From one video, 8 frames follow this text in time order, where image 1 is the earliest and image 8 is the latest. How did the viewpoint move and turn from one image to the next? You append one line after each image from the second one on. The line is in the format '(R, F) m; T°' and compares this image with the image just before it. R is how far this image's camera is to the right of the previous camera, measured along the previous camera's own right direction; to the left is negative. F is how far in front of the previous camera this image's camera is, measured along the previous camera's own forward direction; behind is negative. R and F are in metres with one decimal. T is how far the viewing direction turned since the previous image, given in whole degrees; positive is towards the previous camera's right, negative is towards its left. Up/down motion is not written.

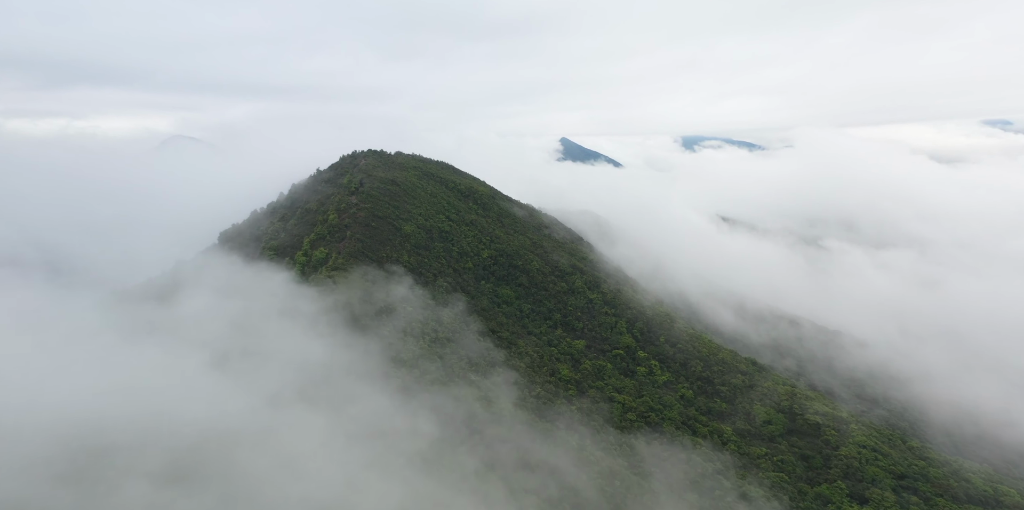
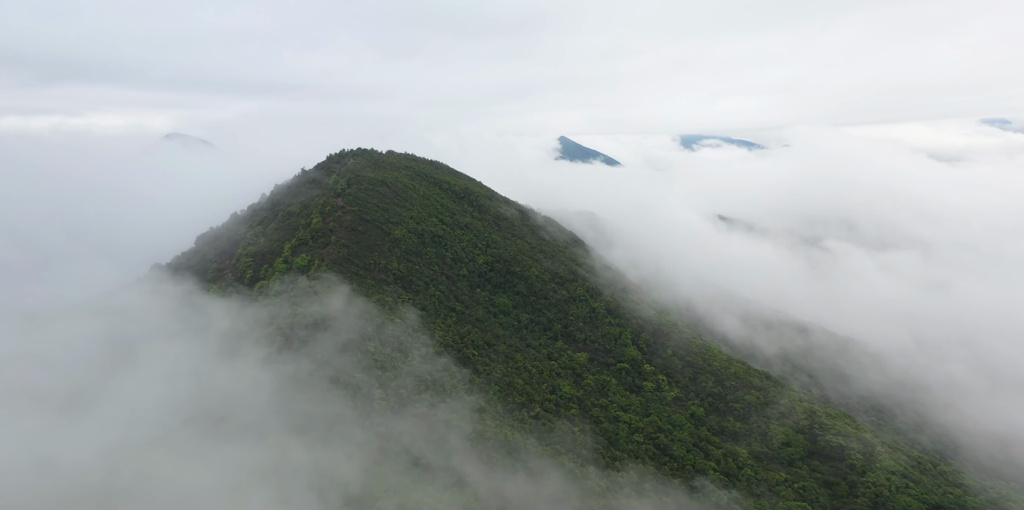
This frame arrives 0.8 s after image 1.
(+0.1, +4.8) m; 0°
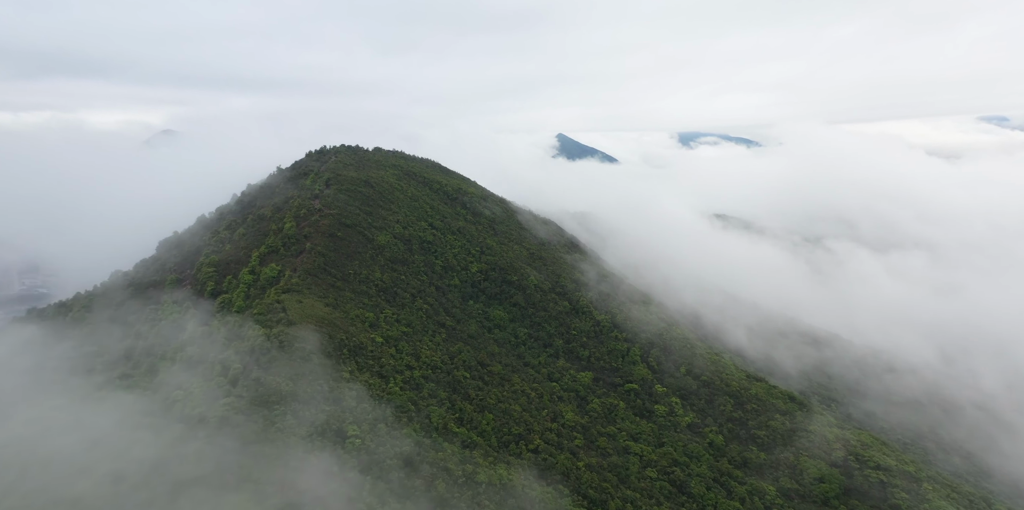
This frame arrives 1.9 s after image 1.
(+0.2, +6.8) m; 0°
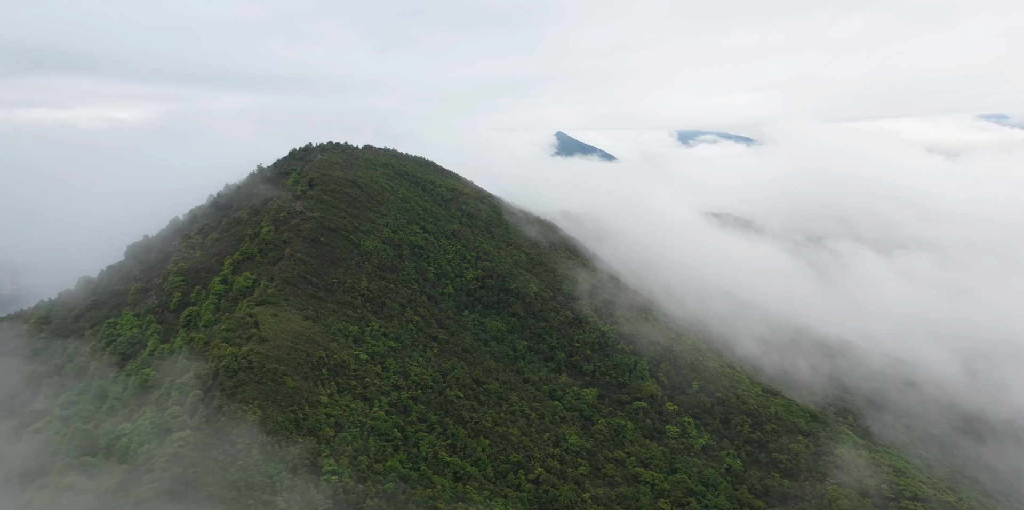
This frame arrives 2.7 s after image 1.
(+0.1, +4.8) m; 0°
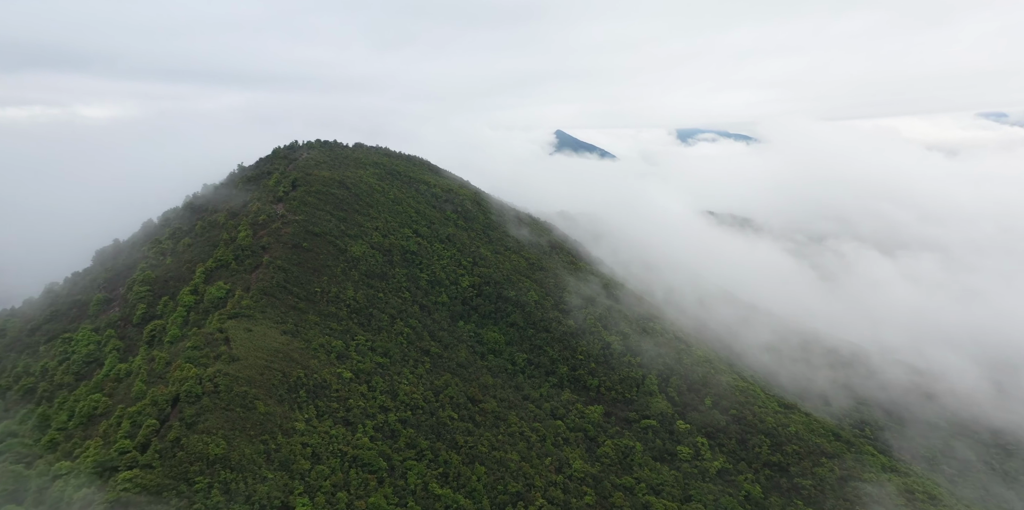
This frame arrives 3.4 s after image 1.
(0.0, +4.2) m; 0°
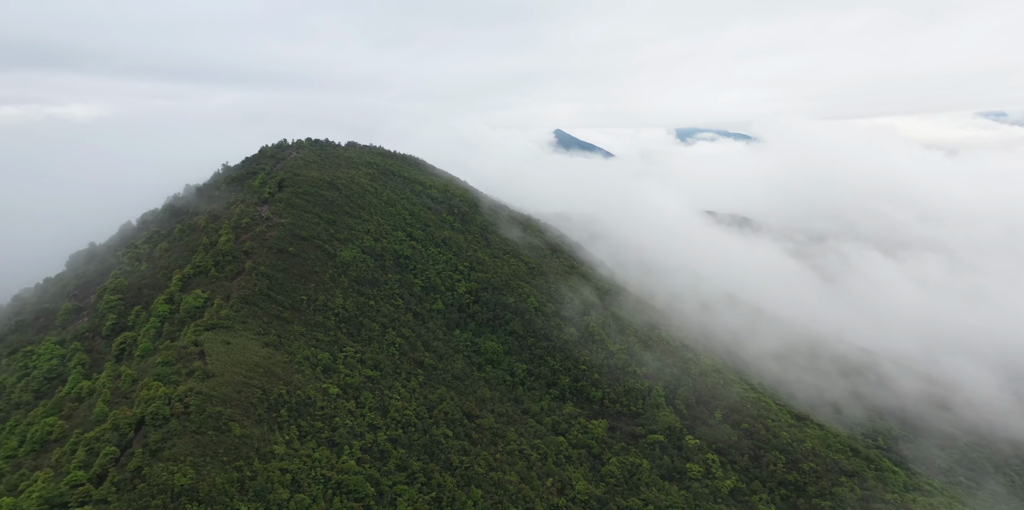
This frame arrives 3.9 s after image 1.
(0.0, +3.0) m; 0°
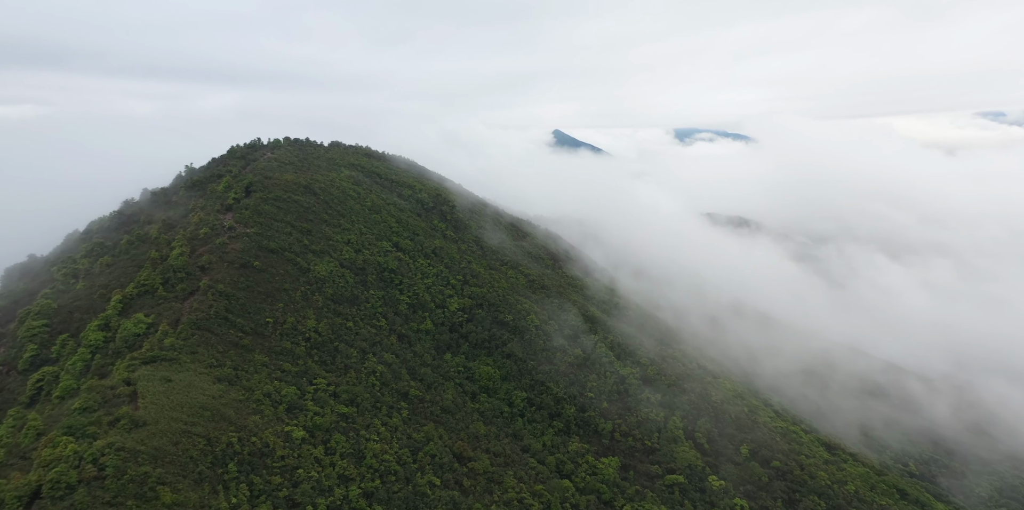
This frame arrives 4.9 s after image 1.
(+0.1, +6.1) m; 0°
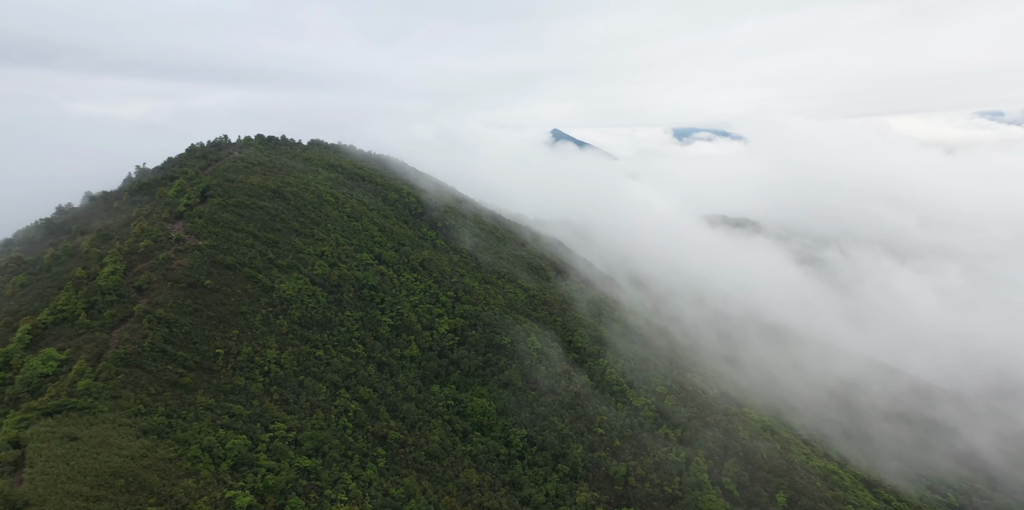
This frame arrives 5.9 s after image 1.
(+0.1, +6.4) m; 0°
